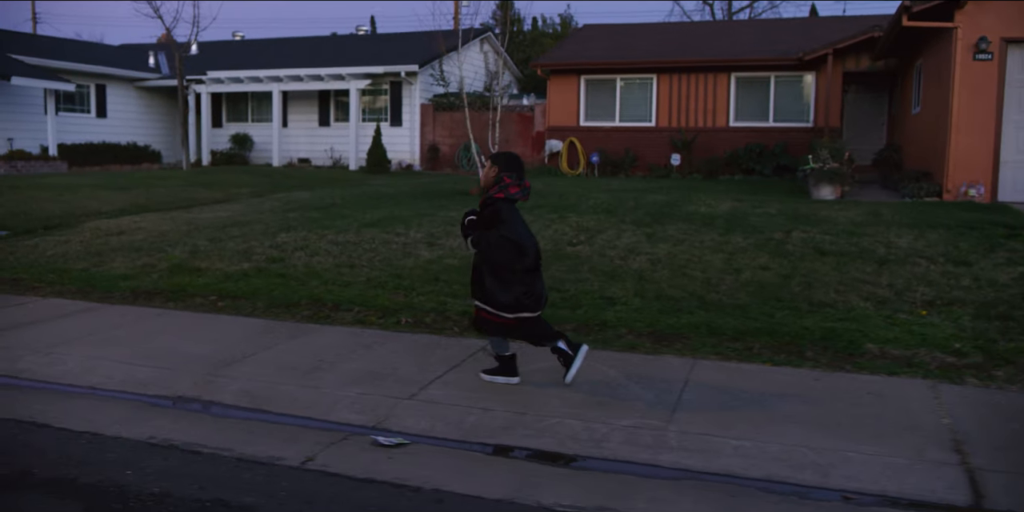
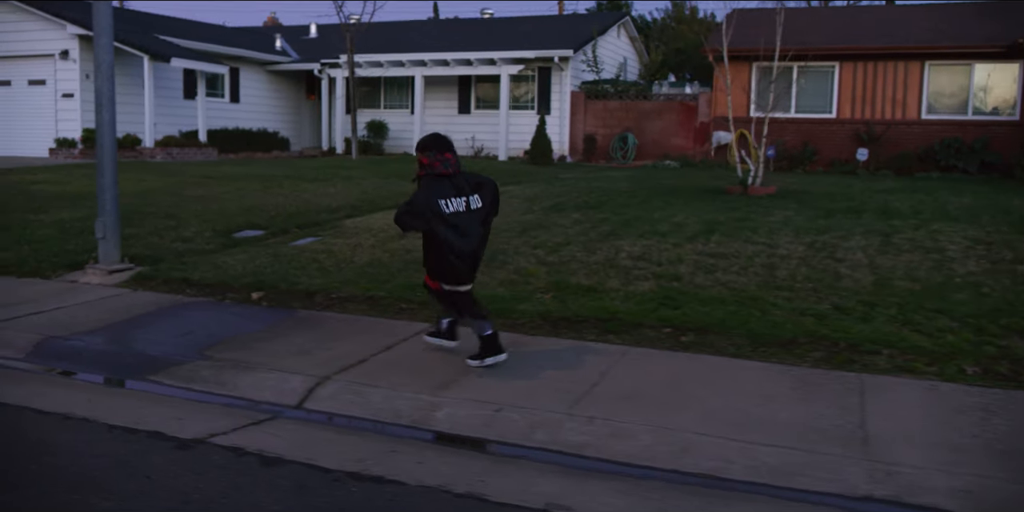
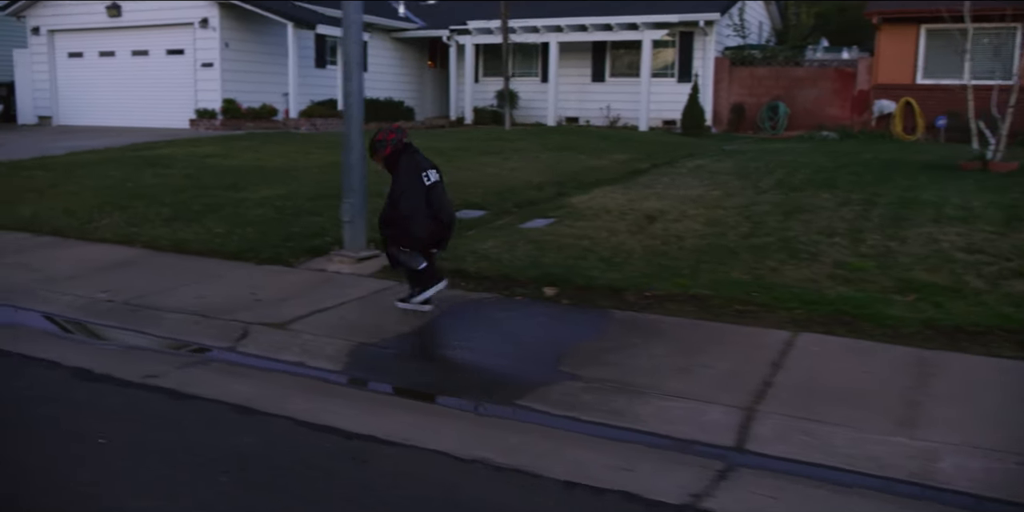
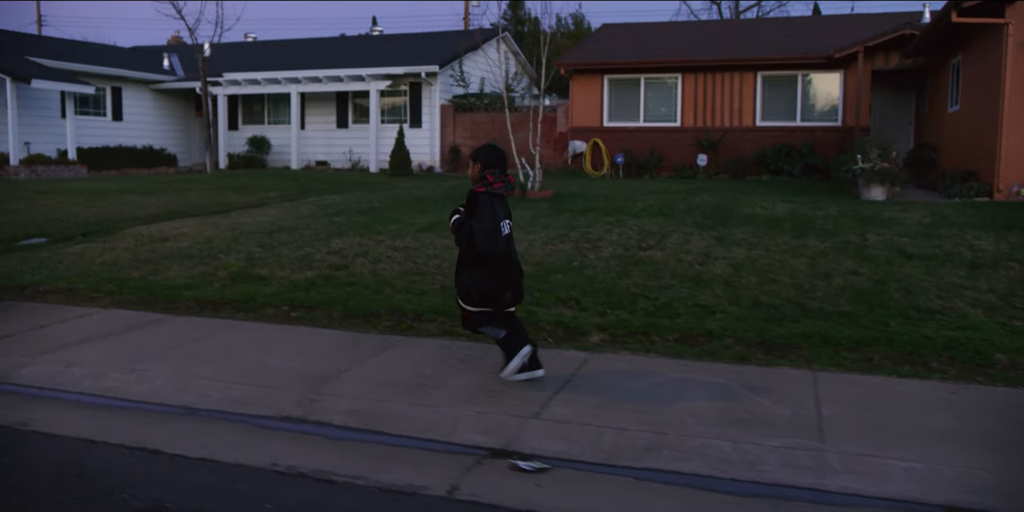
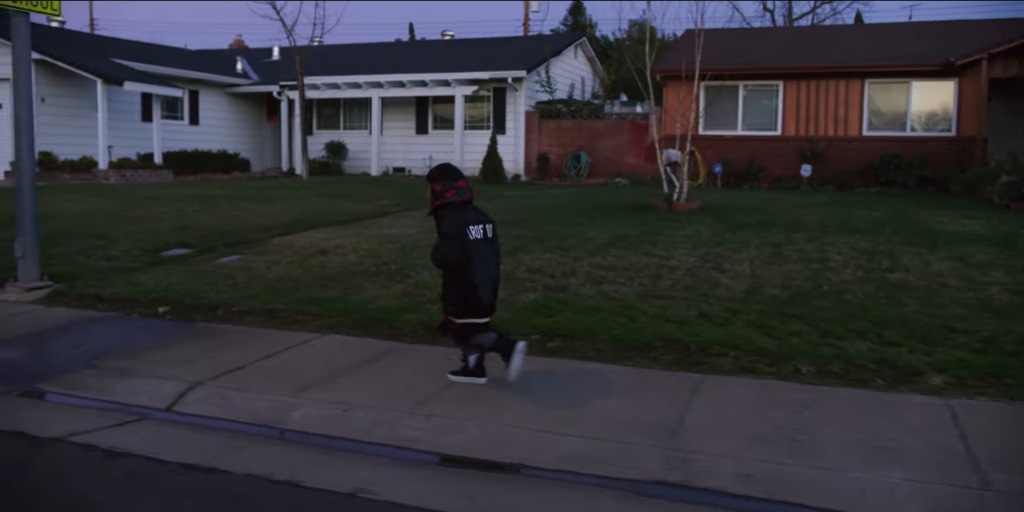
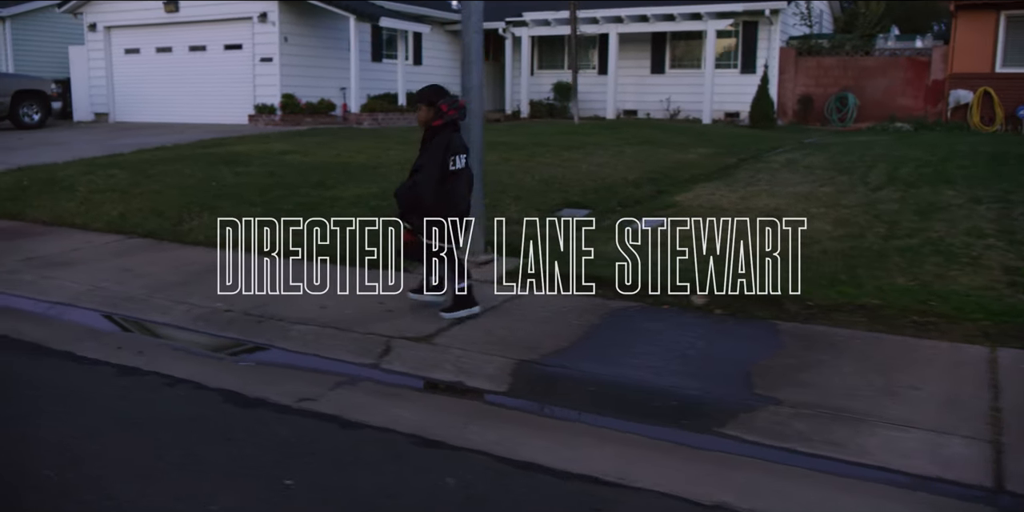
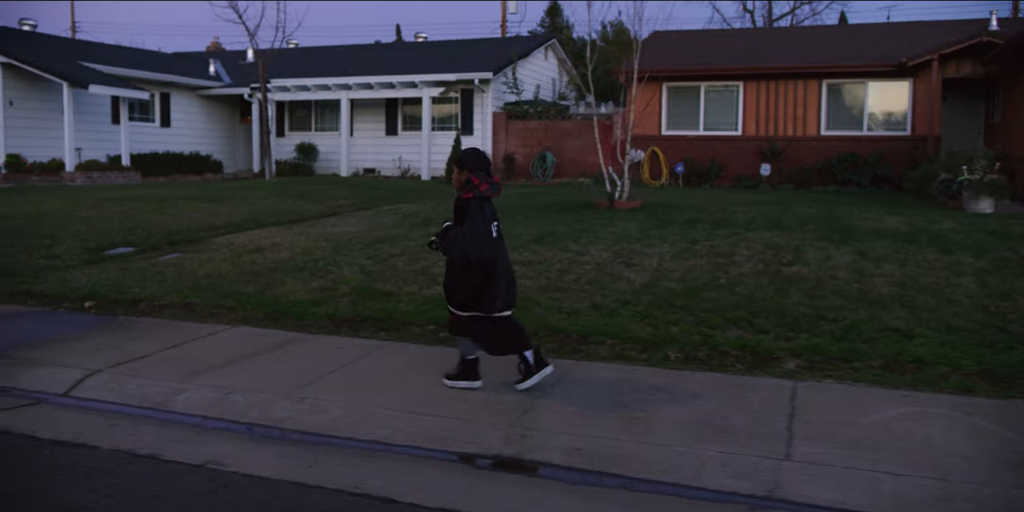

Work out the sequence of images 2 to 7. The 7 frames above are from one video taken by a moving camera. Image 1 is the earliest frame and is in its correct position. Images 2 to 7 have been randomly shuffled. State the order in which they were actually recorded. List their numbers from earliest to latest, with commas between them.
4, 7, 5, 2, 3, 6
